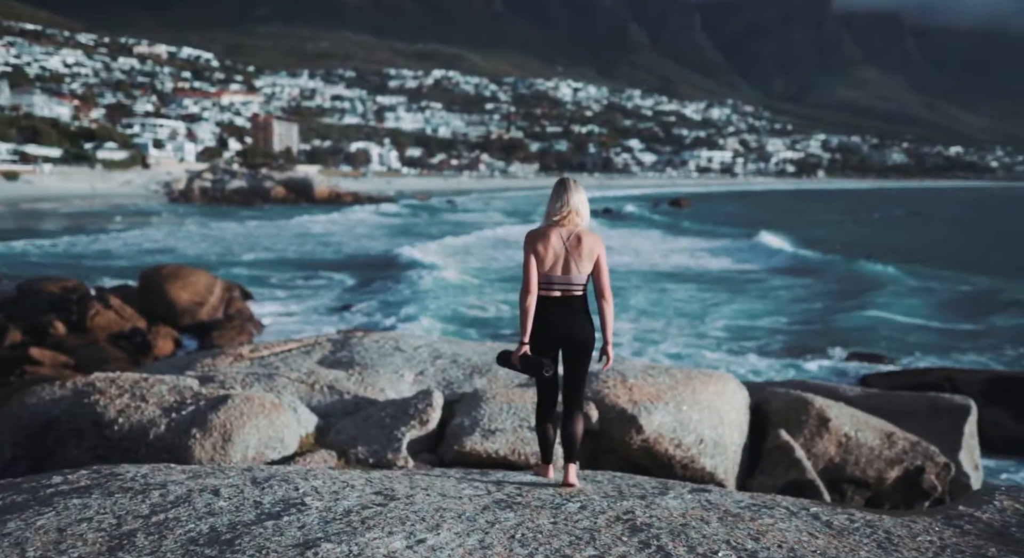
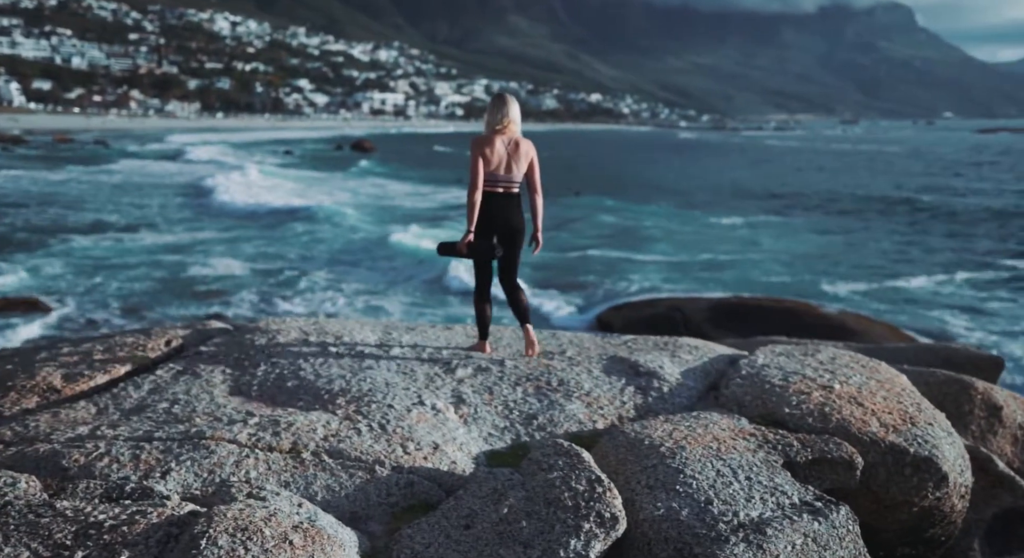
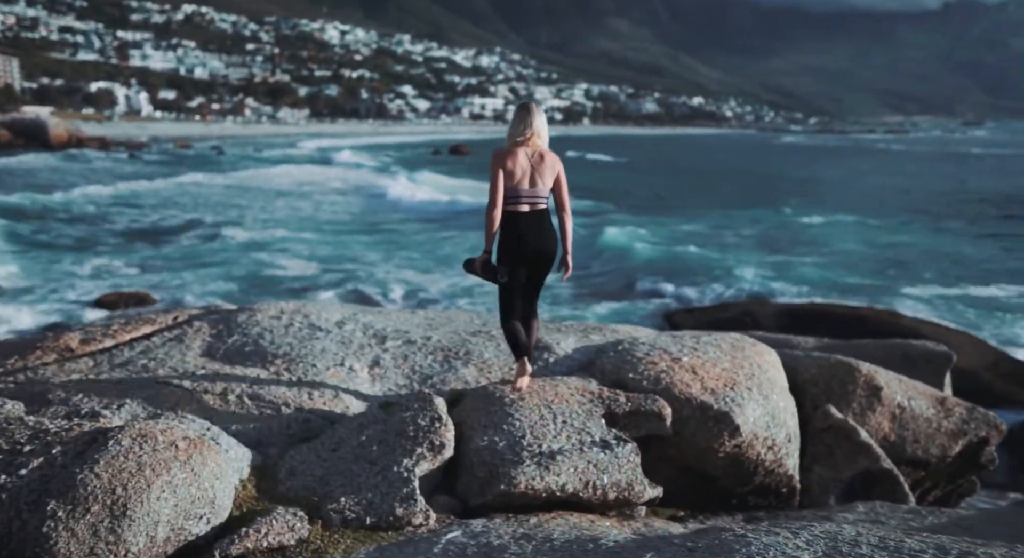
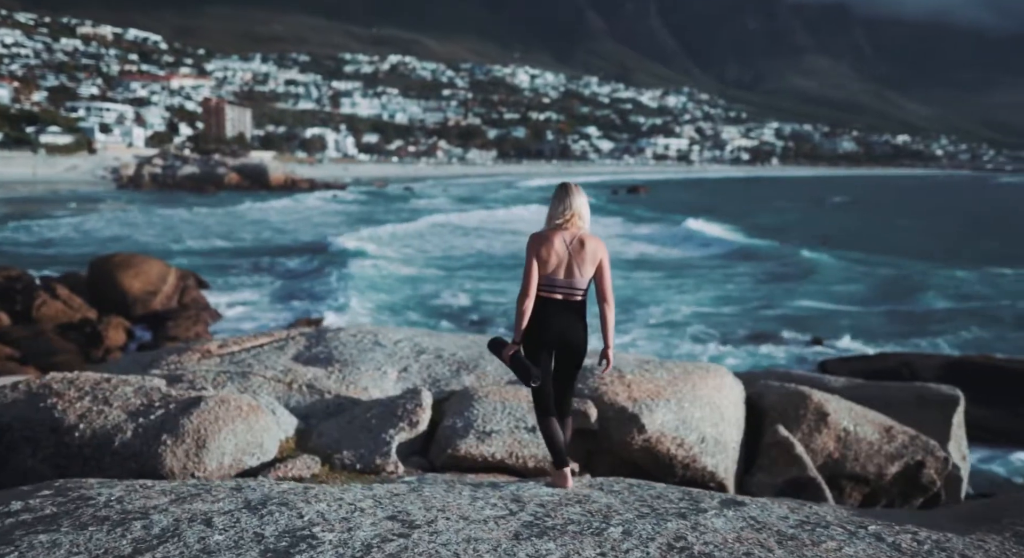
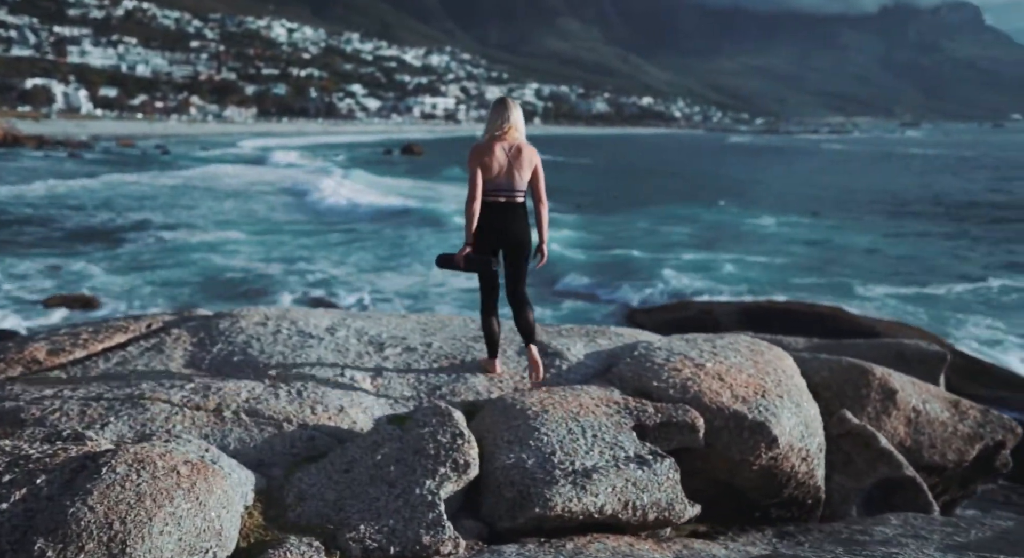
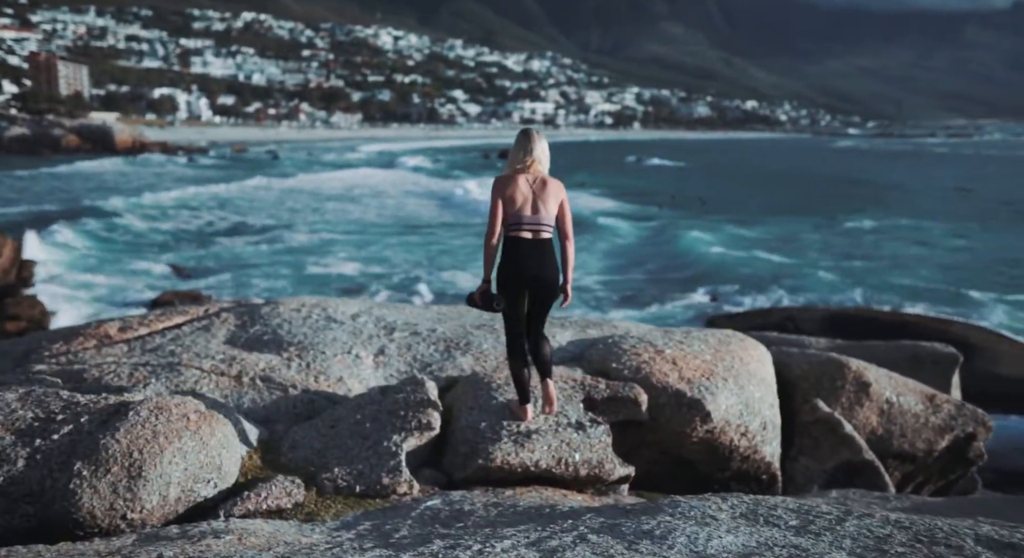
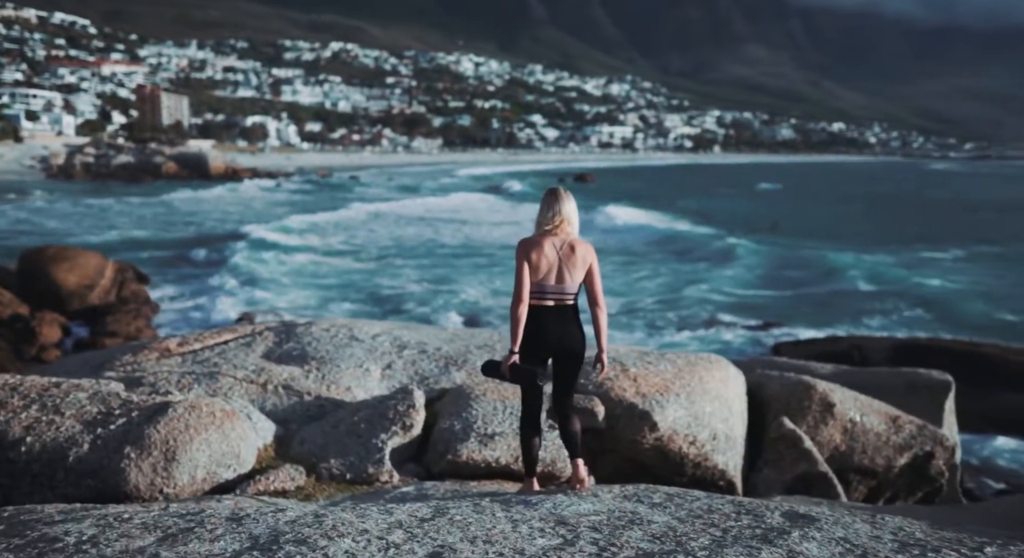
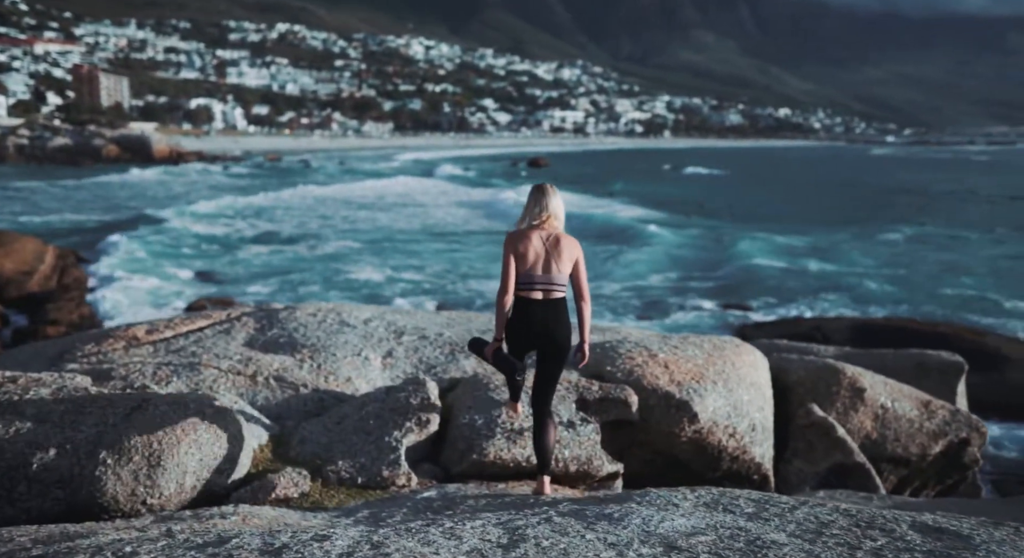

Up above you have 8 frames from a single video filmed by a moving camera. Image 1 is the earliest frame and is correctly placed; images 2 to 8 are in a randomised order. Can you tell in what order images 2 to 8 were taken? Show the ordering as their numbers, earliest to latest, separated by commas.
4, 7, 8, 6, 3, 5, 2
